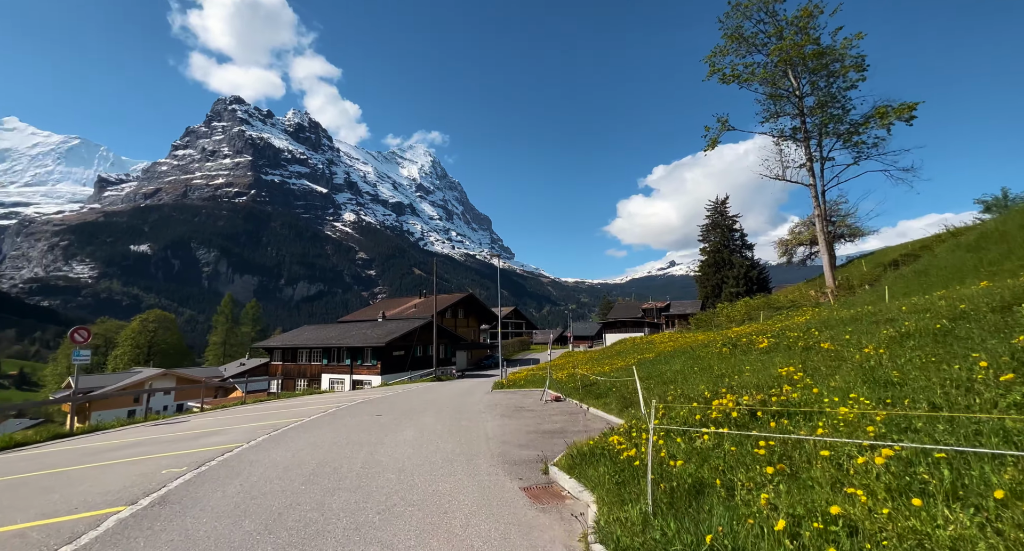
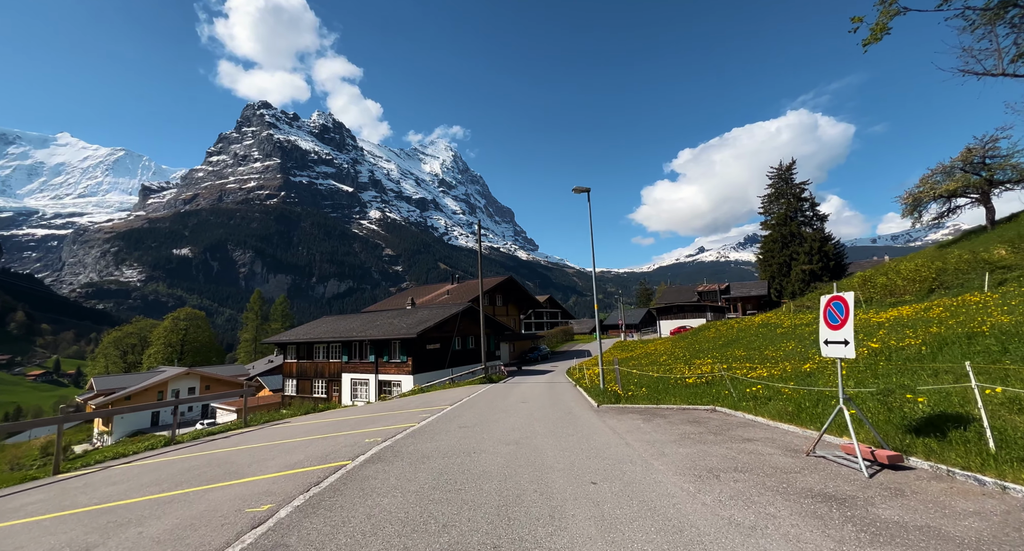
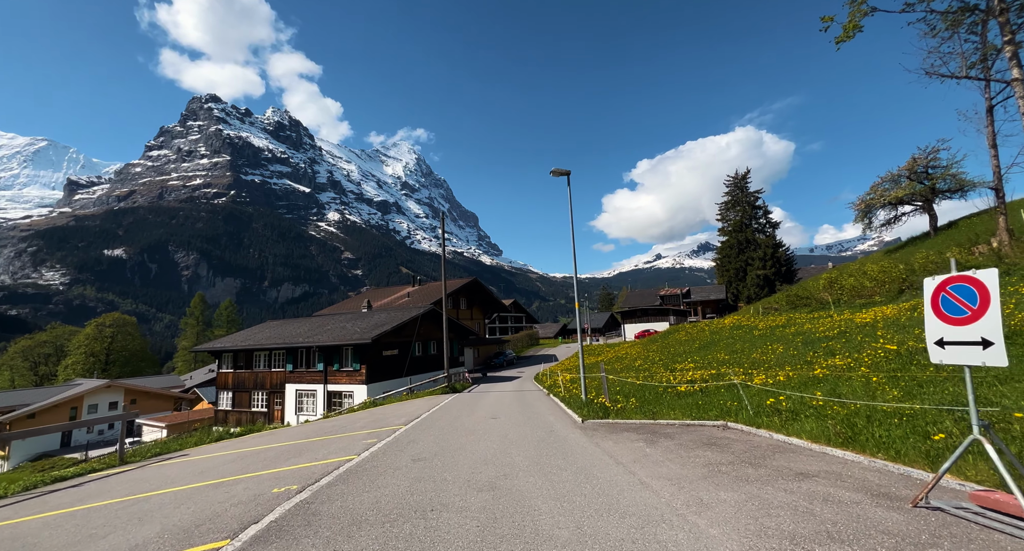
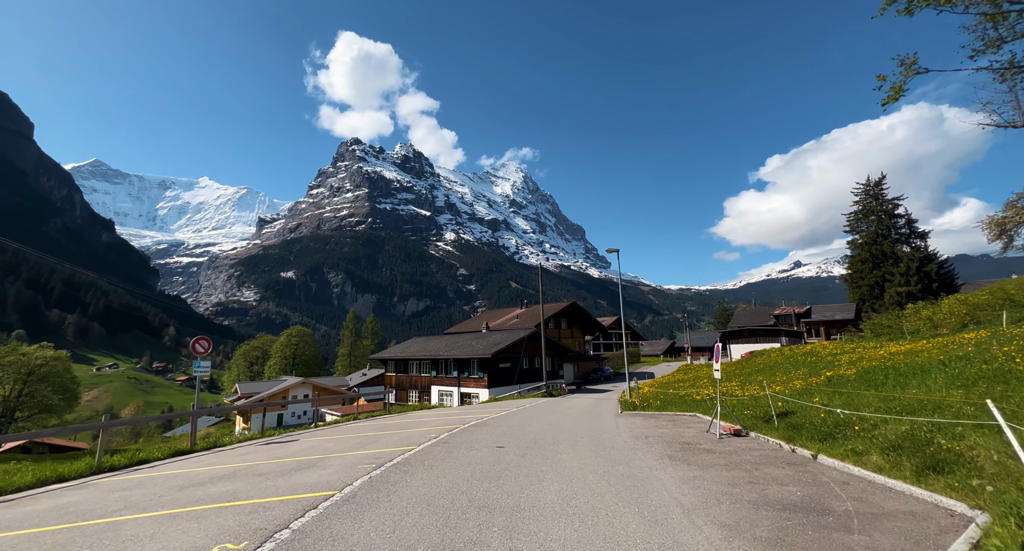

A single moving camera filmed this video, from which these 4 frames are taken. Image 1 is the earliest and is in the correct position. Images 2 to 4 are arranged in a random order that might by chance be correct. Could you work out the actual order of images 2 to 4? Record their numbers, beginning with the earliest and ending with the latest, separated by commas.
4, 2, 3
